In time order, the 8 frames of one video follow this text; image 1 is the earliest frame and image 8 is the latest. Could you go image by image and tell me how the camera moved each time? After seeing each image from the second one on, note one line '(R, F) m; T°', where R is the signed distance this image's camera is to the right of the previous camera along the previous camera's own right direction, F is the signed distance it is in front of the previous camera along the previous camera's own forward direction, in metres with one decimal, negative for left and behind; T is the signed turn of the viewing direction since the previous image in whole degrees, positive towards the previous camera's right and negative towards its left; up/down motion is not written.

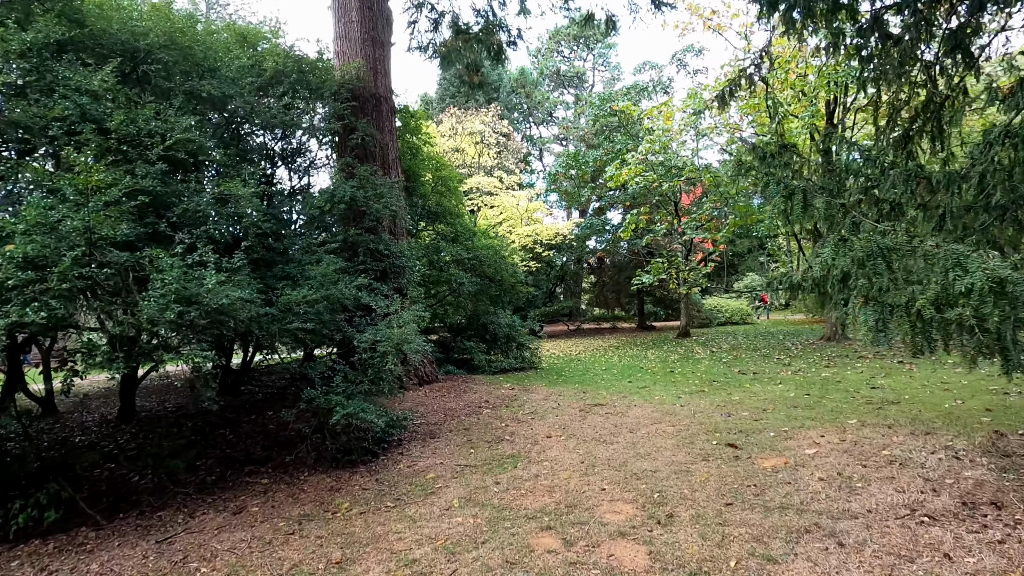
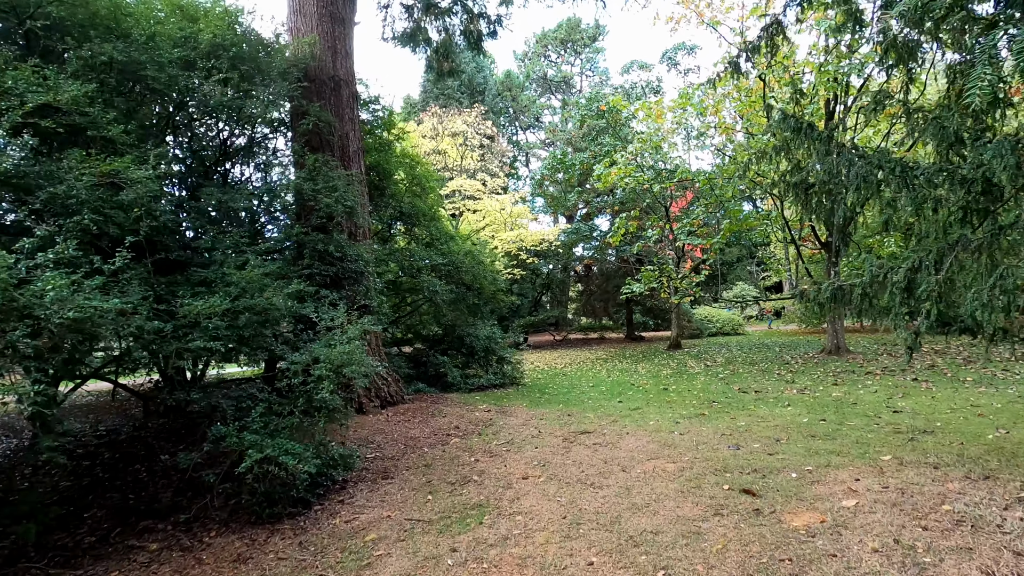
(+0.1, +0.9) m; +1°
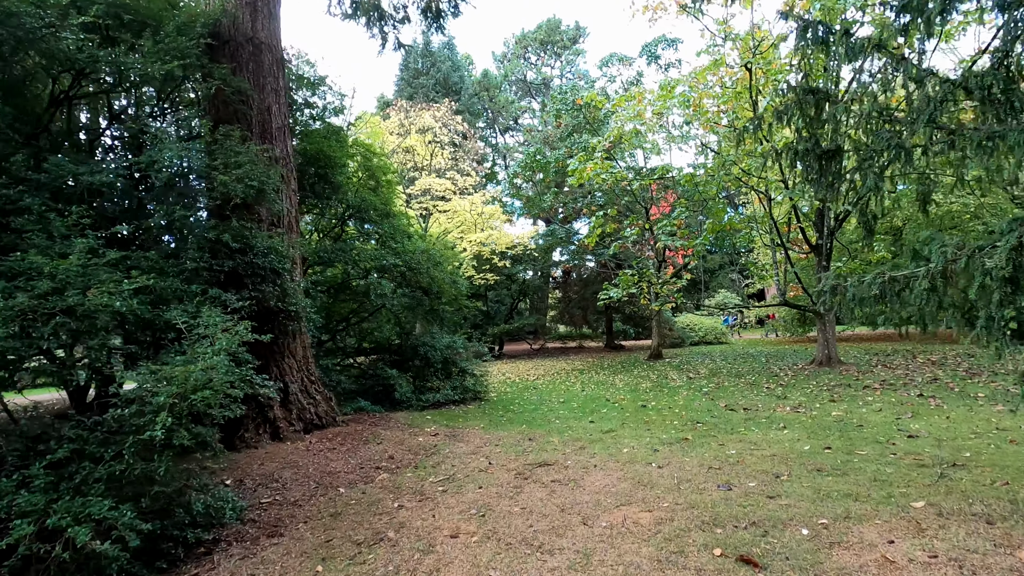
(+0.4, +1.0) m; +2°
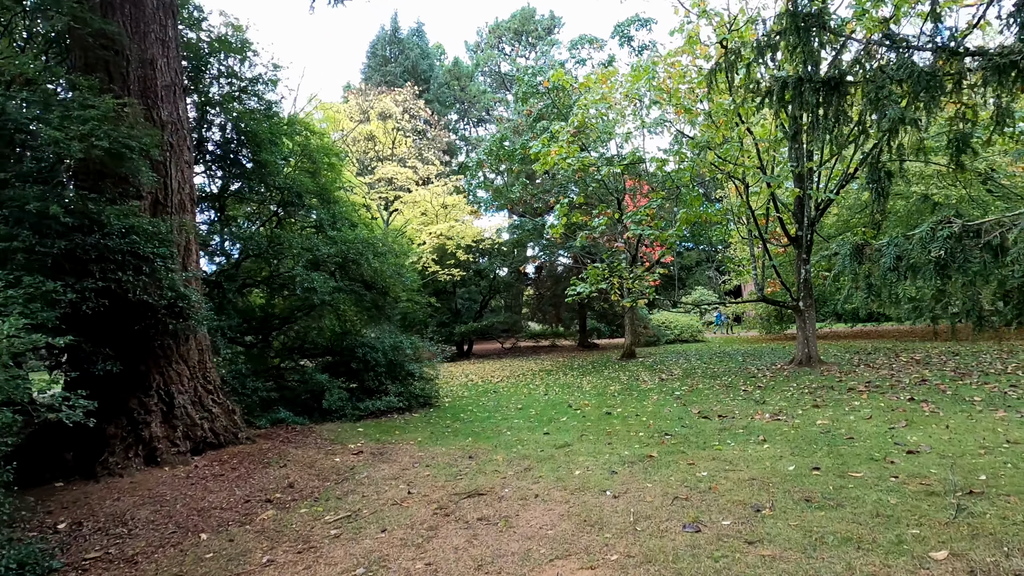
(+0.4, +0.9) m; +2°
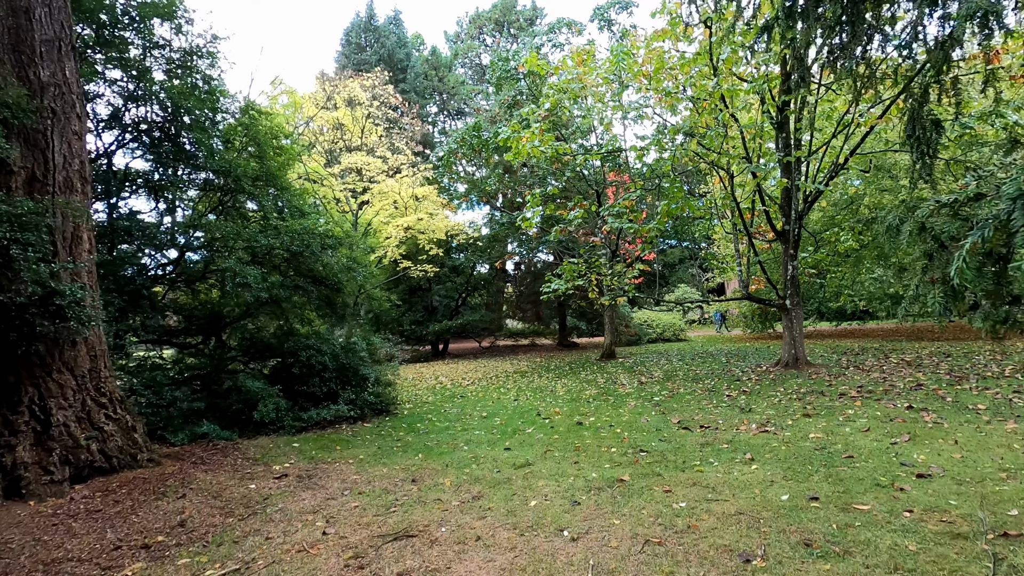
(+0.3, +0.7) m; +2°
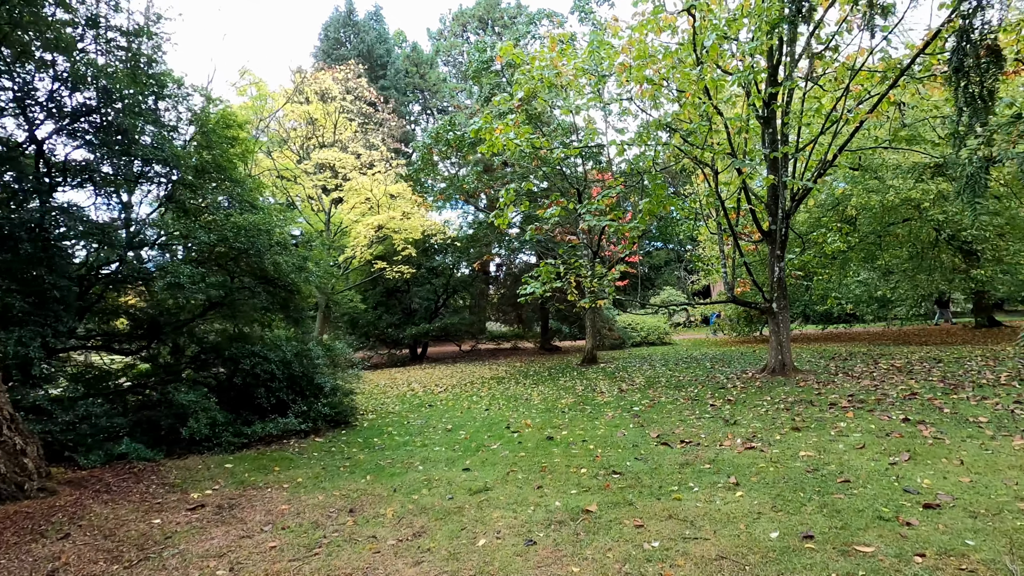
(+0.3, +0.5) m; +1°
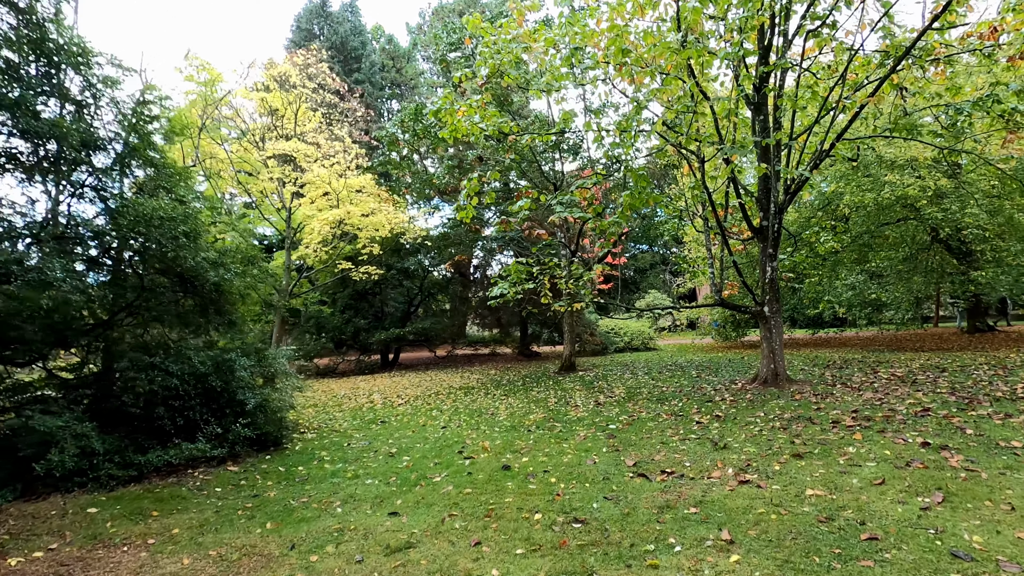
(+0.3, +0.9) m; +1°
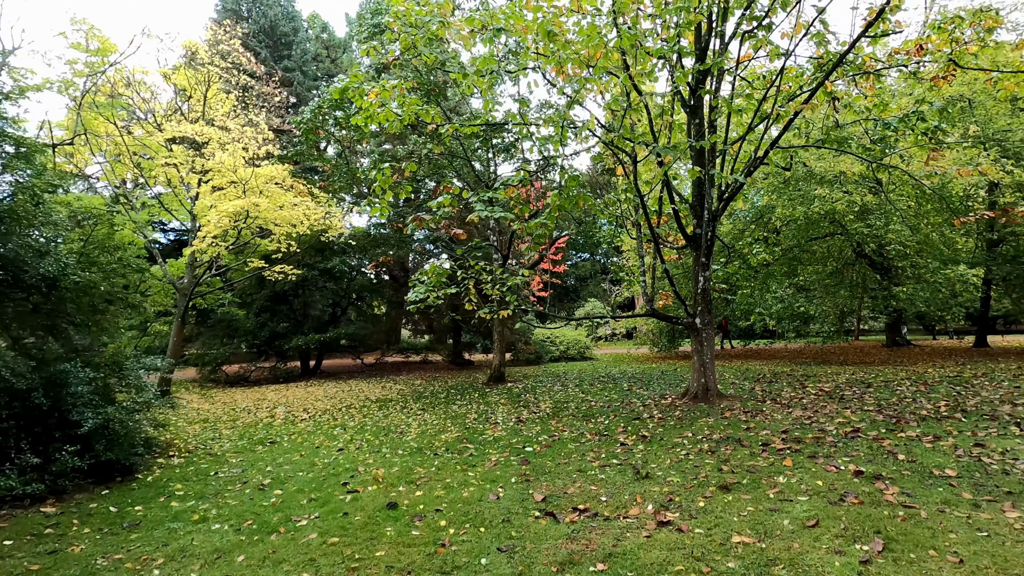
(+0.4, +0.7) m; +6°
